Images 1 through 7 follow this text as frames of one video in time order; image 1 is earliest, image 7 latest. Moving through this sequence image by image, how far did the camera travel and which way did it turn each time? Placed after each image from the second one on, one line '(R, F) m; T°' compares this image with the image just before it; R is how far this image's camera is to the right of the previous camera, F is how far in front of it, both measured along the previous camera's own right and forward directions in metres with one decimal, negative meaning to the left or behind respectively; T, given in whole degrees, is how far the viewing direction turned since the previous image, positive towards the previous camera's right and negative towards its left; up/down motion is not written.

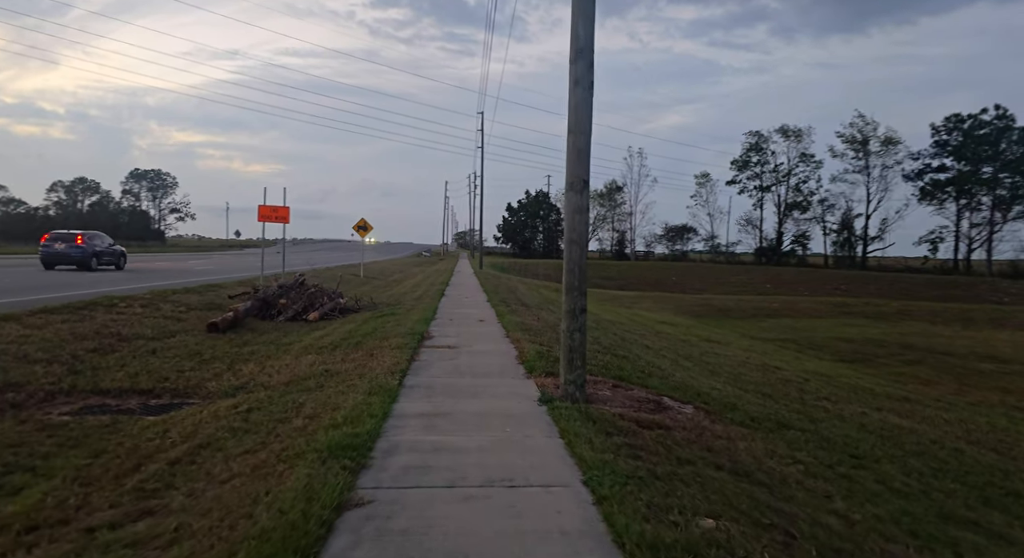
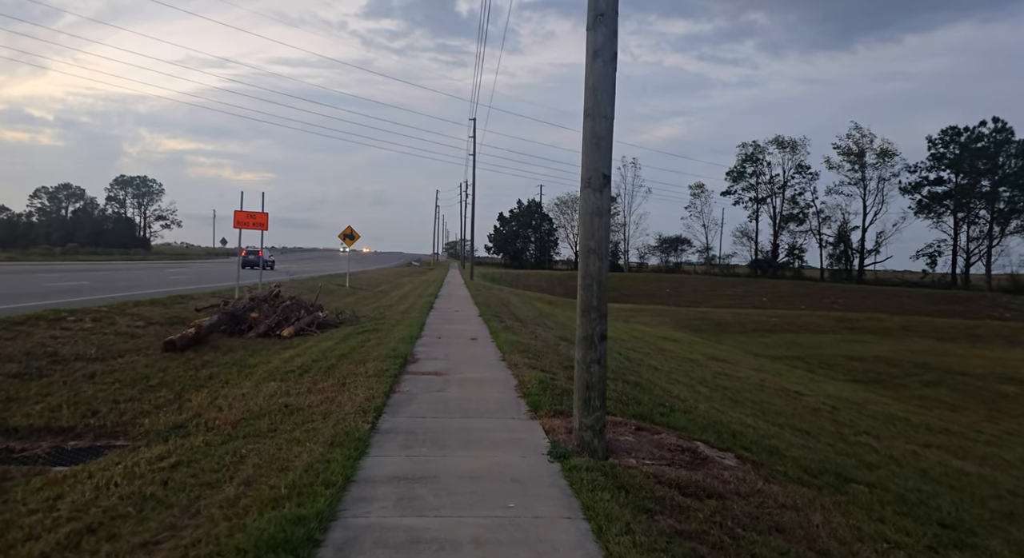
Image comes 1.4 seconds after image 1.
(-0.1, +1.5) m; +1°
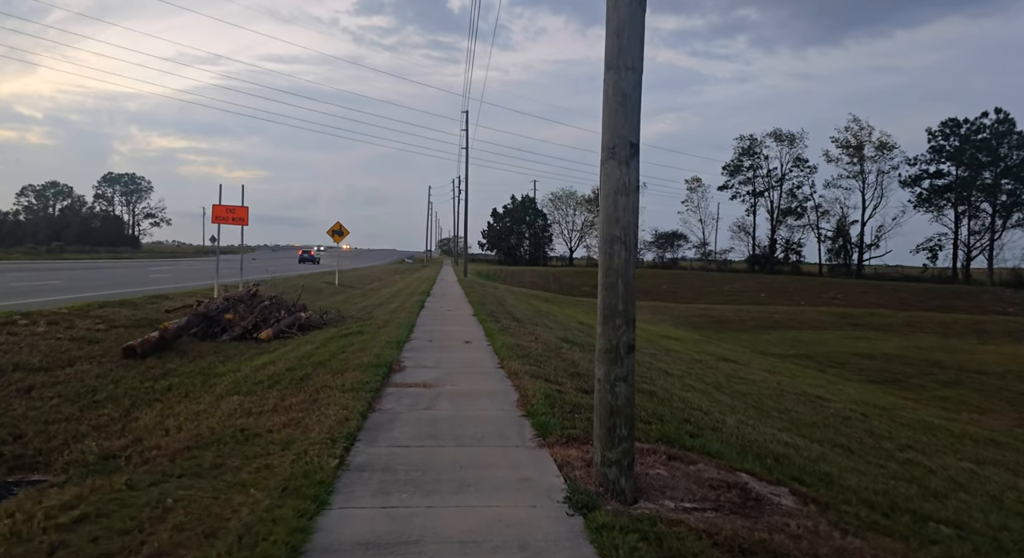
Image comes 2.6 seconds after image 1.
(-0.1, +1.3) m; +1°
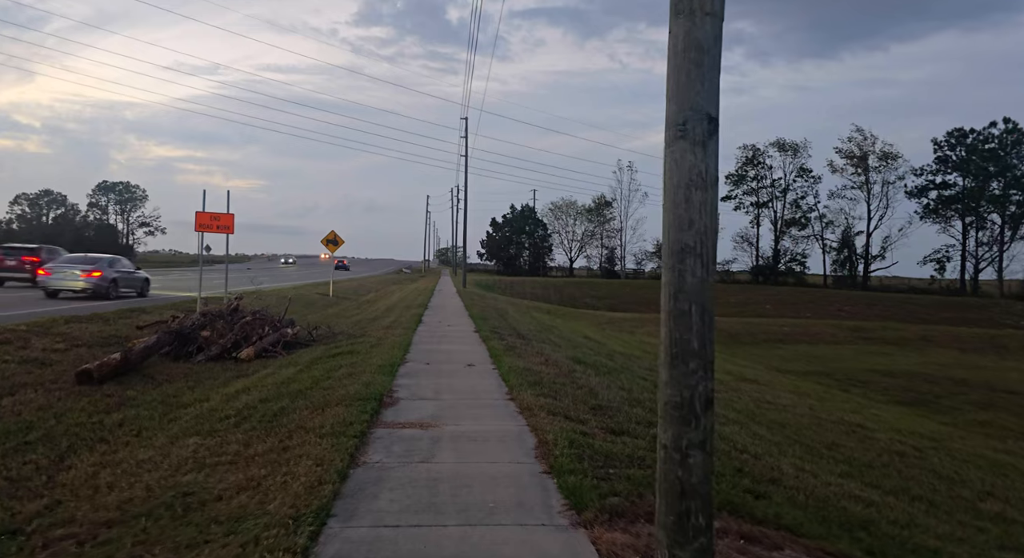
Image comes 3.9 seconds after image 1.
(-0.2, +1.3) m; 0°
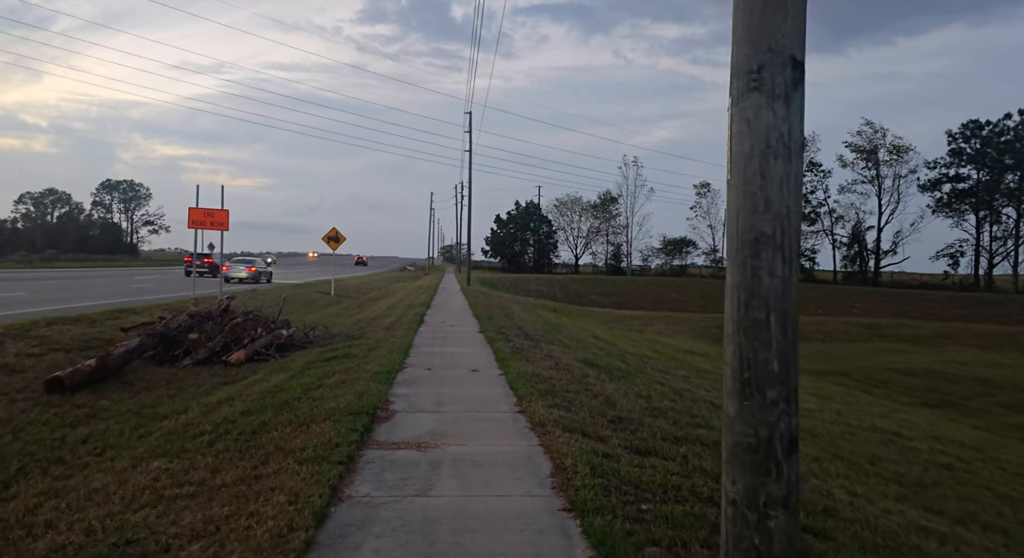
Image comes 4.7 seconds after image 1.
(-0.1, +0.9) m; 0°
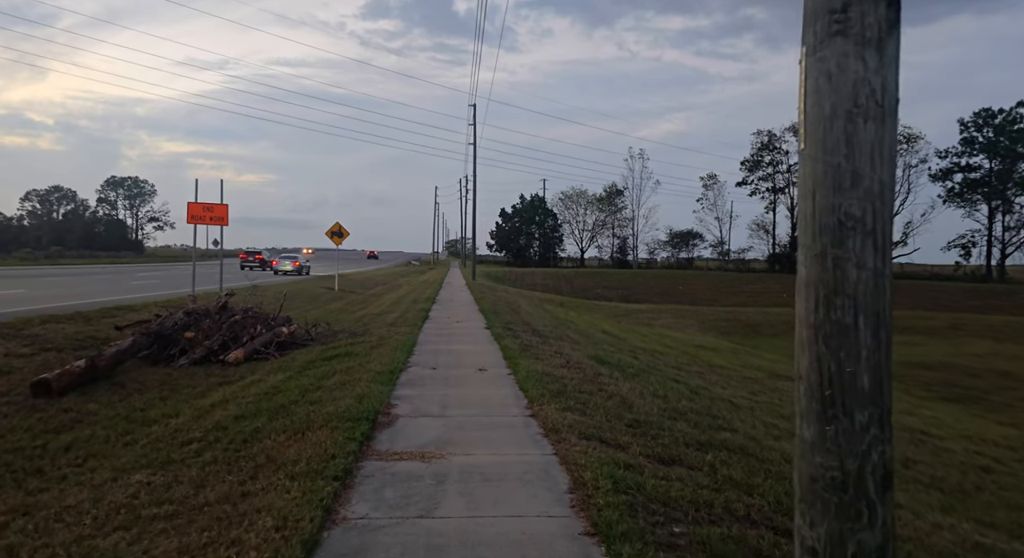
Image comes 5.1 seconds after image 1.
(-0.1, +0.5) m; -1°
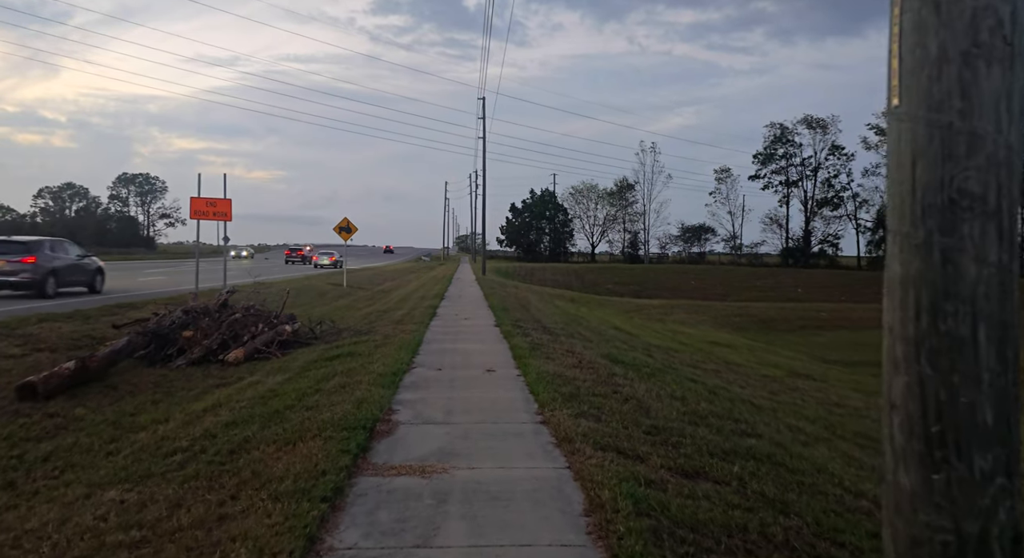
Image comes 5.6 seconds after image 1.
(0.0, +0.5) m; -1°
